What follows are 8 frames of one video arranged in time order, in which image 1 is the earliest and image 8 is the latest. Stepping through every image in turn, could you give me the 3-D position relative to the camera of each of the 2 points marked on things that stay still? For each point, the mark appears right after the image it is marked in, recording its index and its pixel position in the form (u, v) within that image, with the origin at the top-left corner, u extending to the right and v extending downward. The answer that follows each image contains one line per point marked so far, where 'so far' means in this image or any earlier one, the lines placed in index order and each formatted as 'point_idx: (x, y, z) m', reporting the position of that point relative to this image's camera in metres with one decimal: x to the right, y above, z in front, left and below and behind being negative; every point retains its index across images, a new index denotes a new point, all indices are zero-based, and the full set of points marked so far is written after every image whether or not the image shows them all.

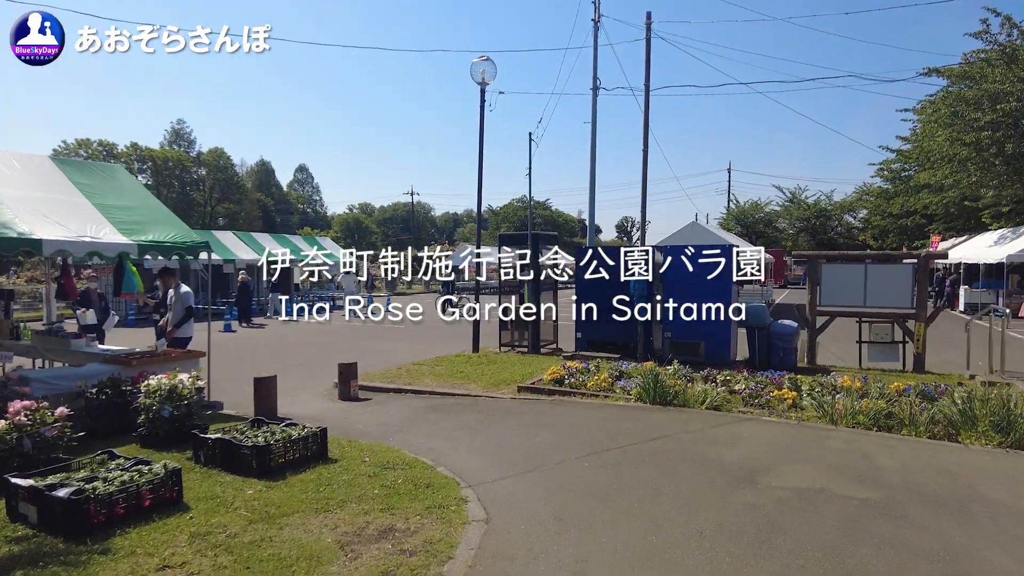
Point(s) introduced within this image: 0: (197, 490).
0: (-2.2, -1.4, +4.7) m
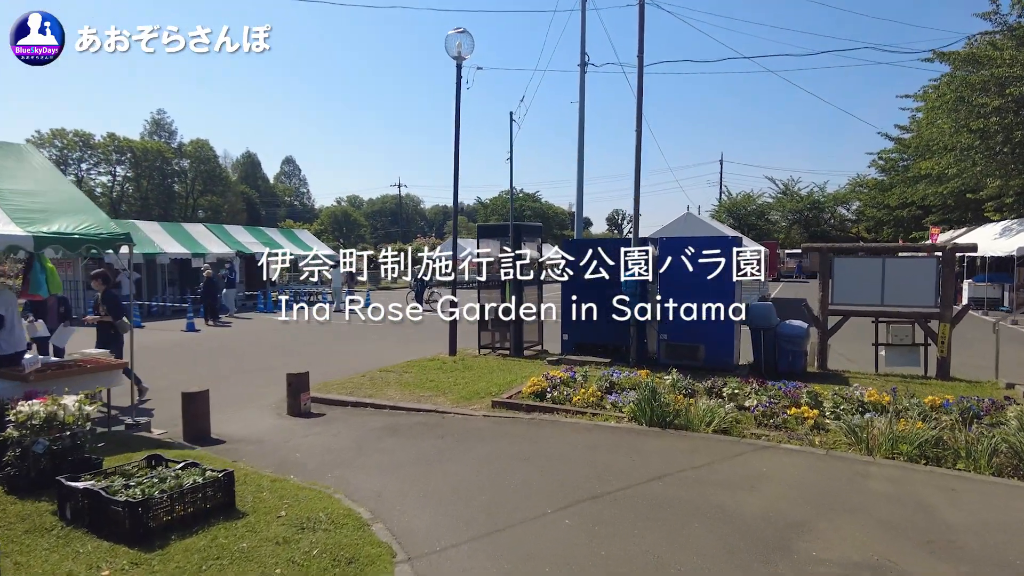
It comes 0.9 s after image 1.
0: (-2.5, -1.4, +3.4) m
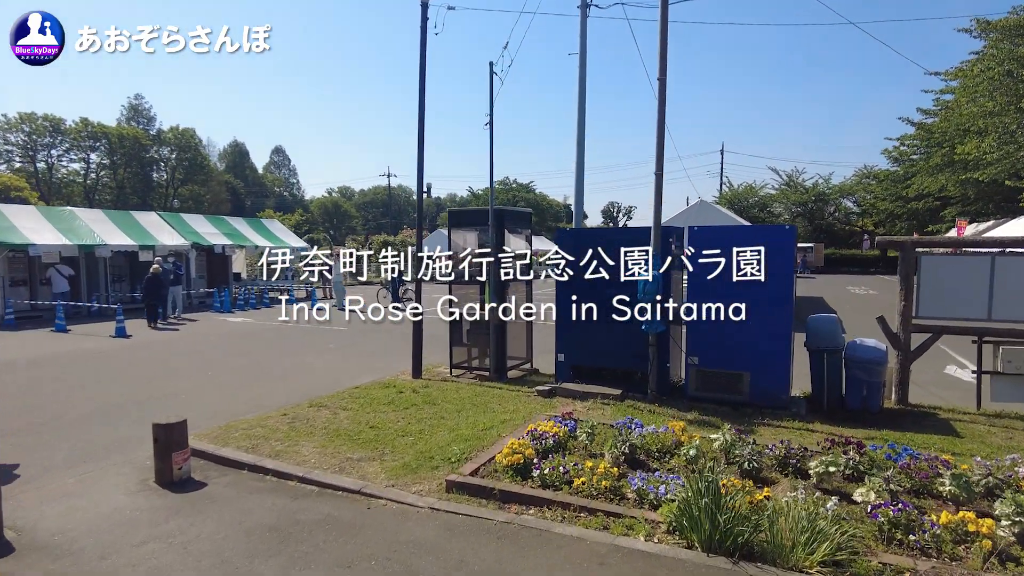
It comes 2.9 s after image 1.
0: (-2.7, -1.6, +0.8) m
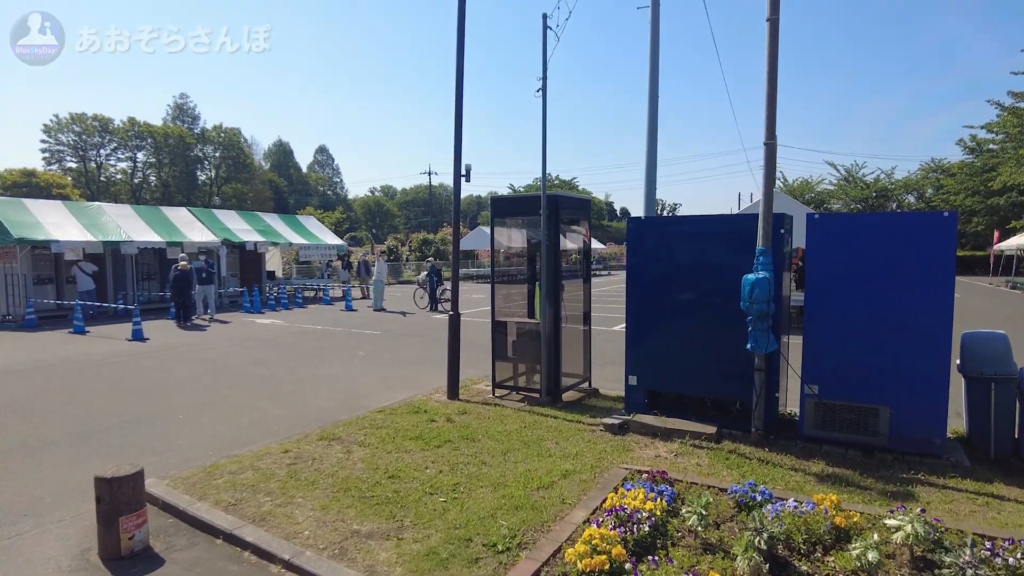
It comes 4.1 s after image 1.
0: (-2.5, -1.6, -0.7) m
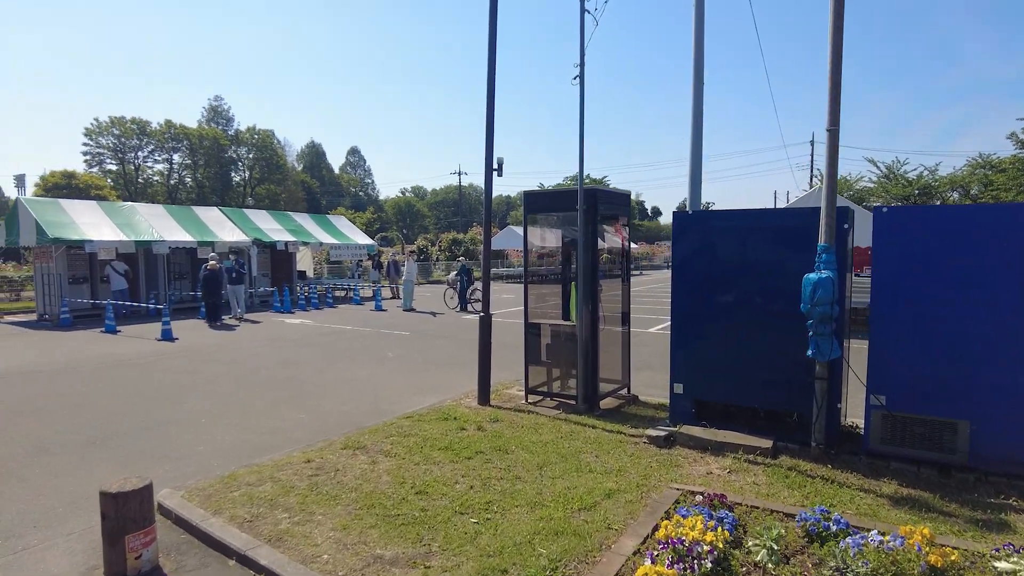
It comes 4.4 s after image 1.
0: (-2.5, -1.6, -1.1) m
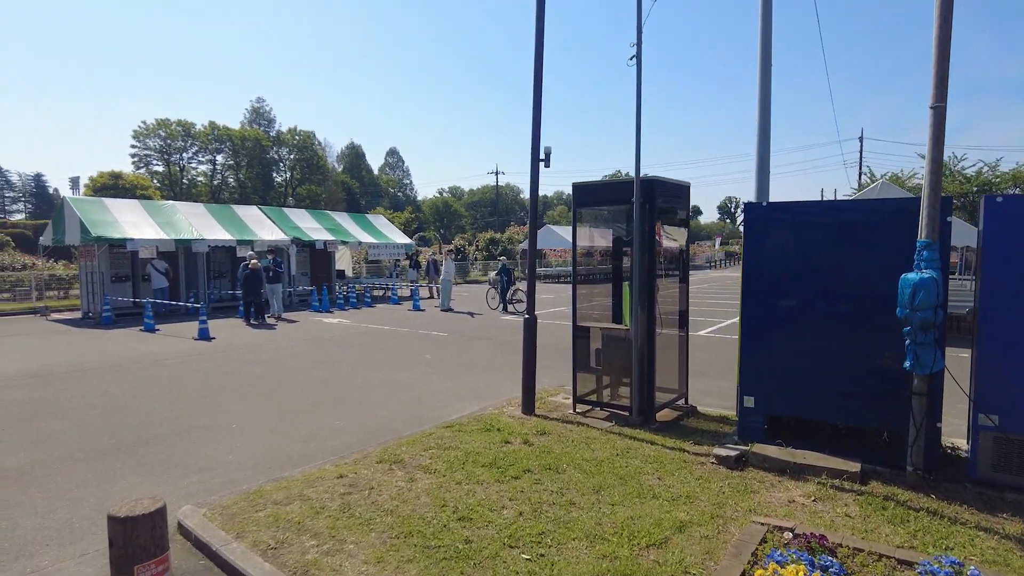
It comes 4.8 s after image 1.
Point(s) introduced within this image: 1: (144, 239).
0: (-2.5, -1.6, -1.5) m
1: (-10.0, +1.3, +18.0) m
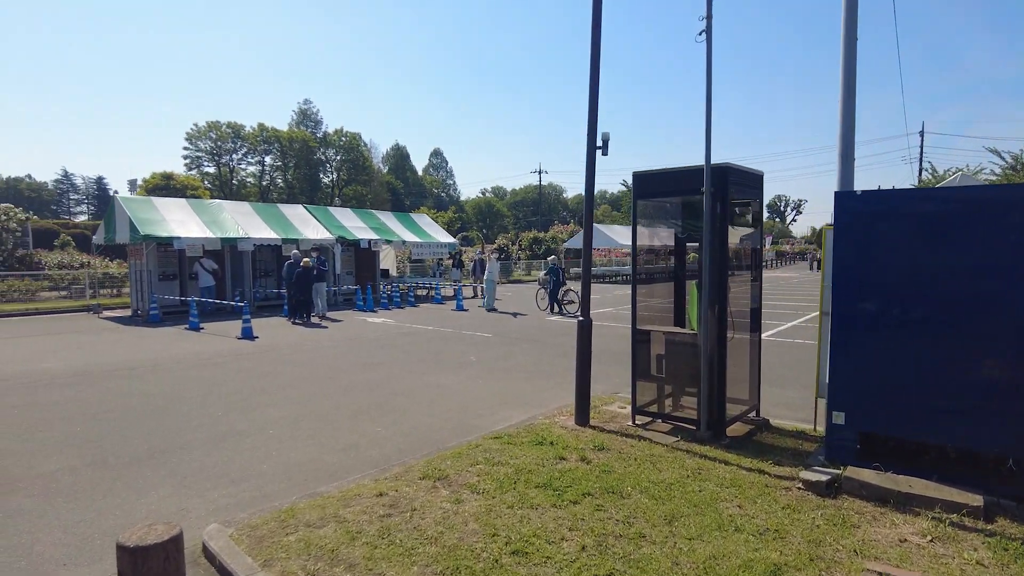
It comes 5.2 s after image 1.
0: (-2.5, -1.6, -1.8) m
1: (-8.7, +1.3, +18.0) m
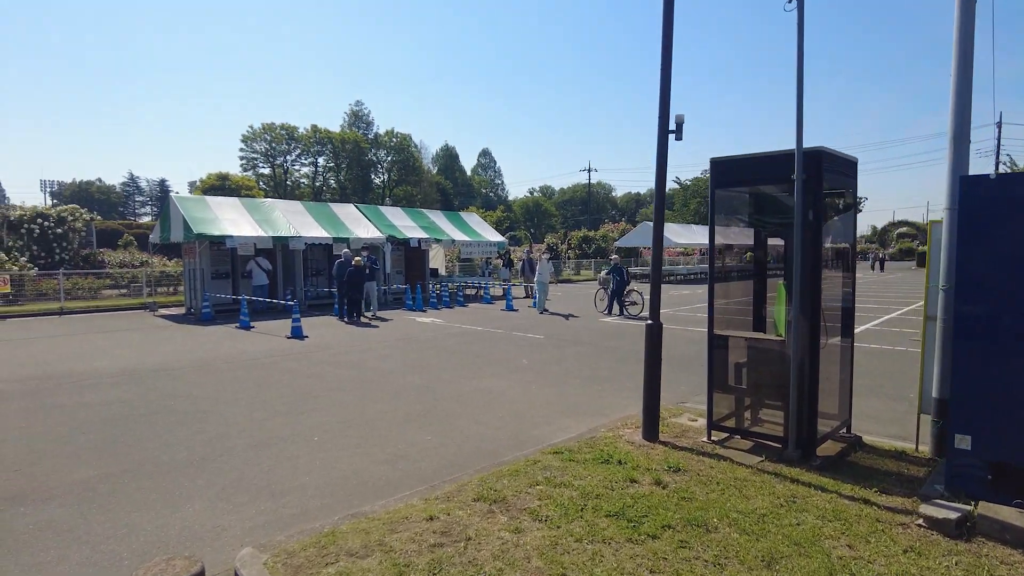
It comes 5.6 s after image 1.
0: (-2.6, -1.6, -2.2) m
1: (-7.3, +1.4, +18.1) m
